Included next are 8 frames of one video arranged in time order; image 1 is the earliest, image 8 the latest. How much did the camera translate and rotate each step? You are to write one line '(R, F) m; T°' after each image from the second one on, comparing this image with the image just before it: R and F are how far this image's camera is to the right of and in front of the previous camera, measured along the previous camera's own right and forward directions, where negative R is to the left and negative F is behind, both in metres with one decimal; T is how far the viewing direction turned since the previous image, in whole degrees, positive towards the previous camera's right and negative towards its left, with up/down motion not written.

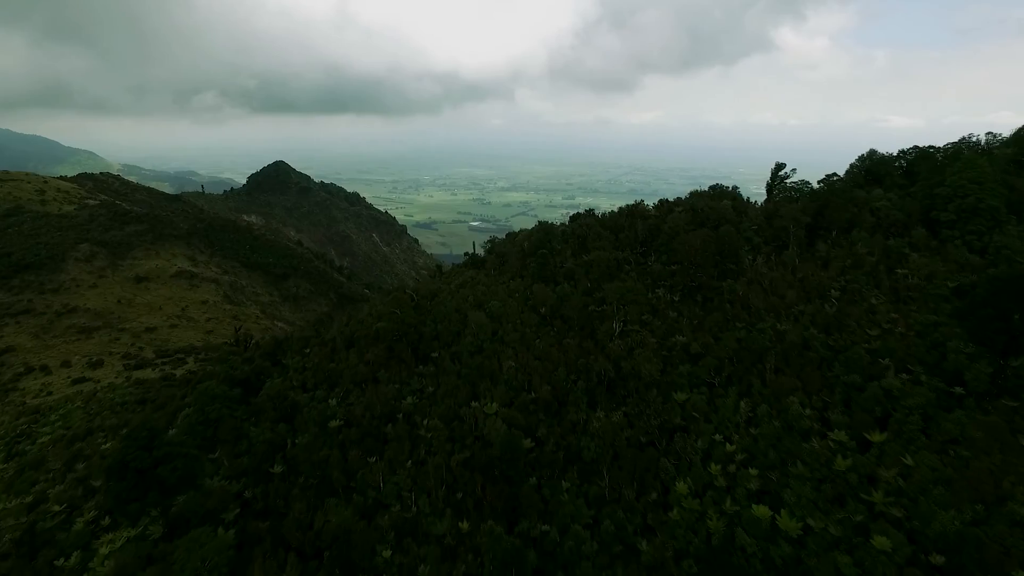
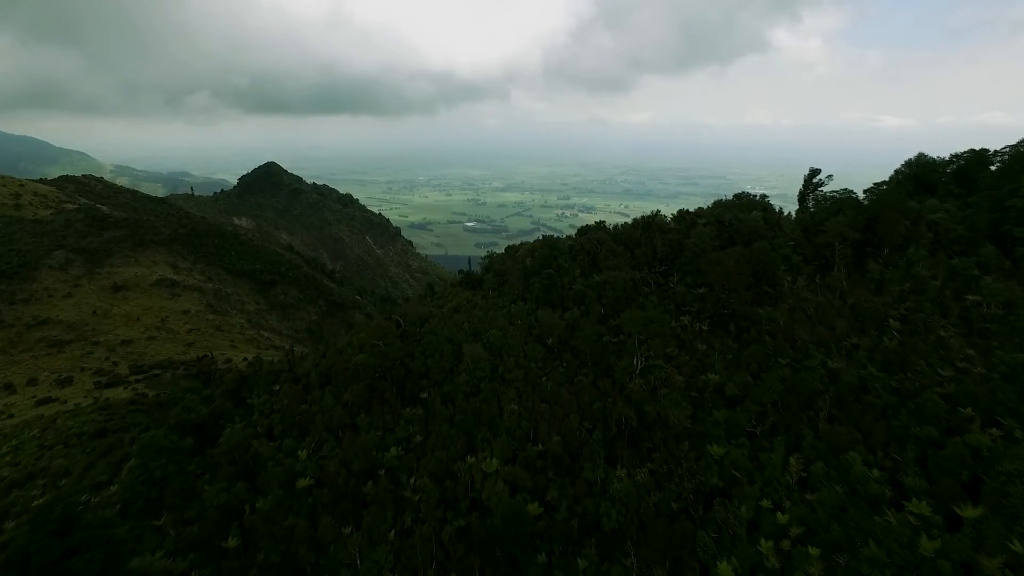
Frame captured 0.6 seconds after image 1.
(-0.1, +1.2) m; 0°
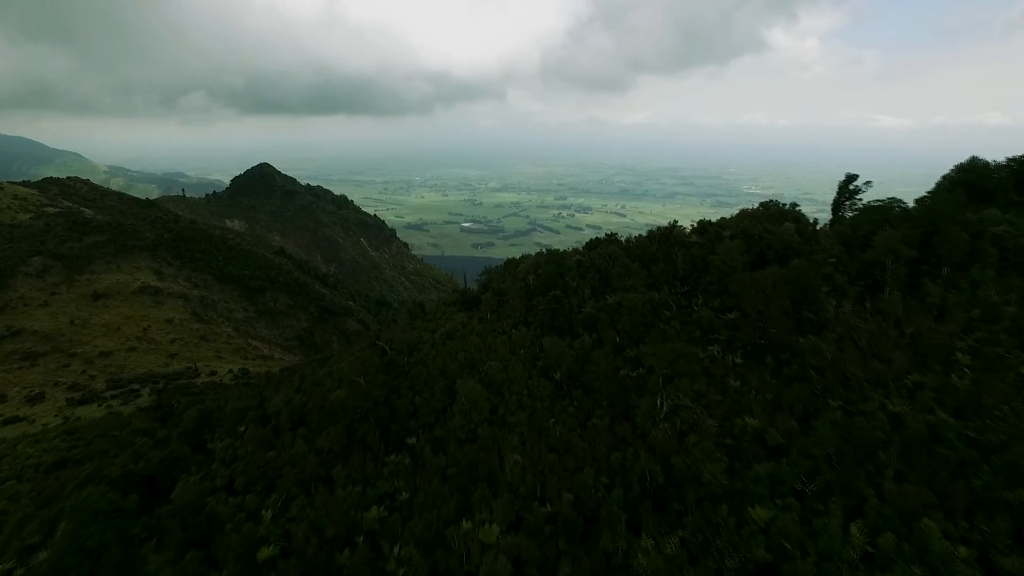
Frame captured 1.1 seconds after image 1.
(-0.1, +1.0) m; 0°
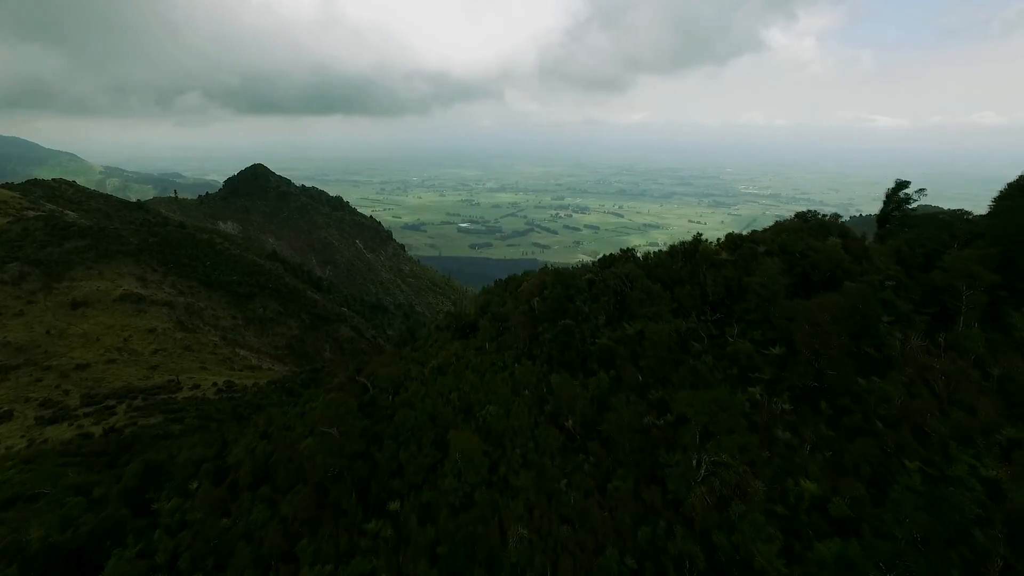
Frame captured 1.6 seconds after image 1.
(0.0, +1.1) m; 0°
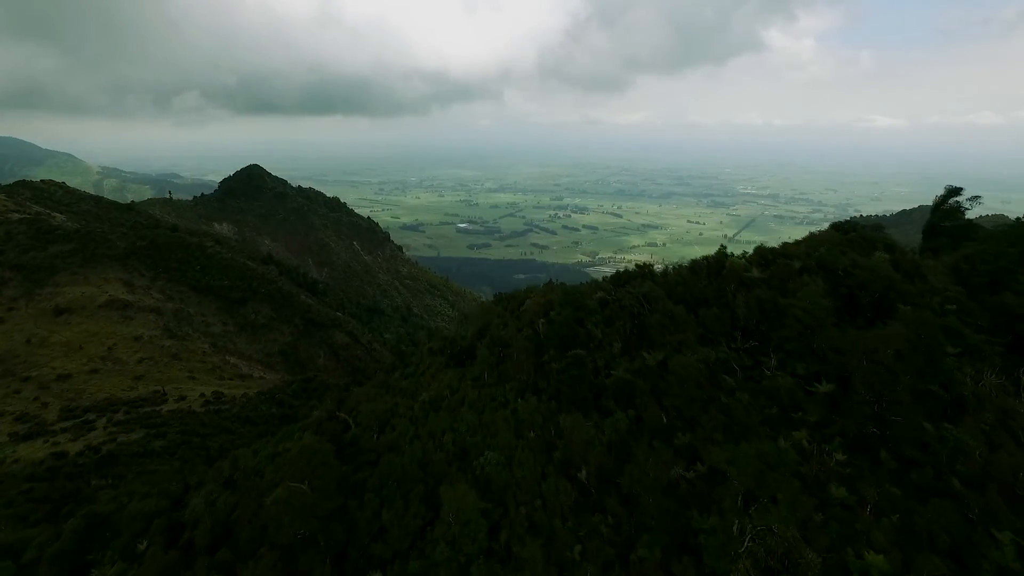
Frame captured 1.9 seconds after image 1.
(0.0, +0.8) m; 0°
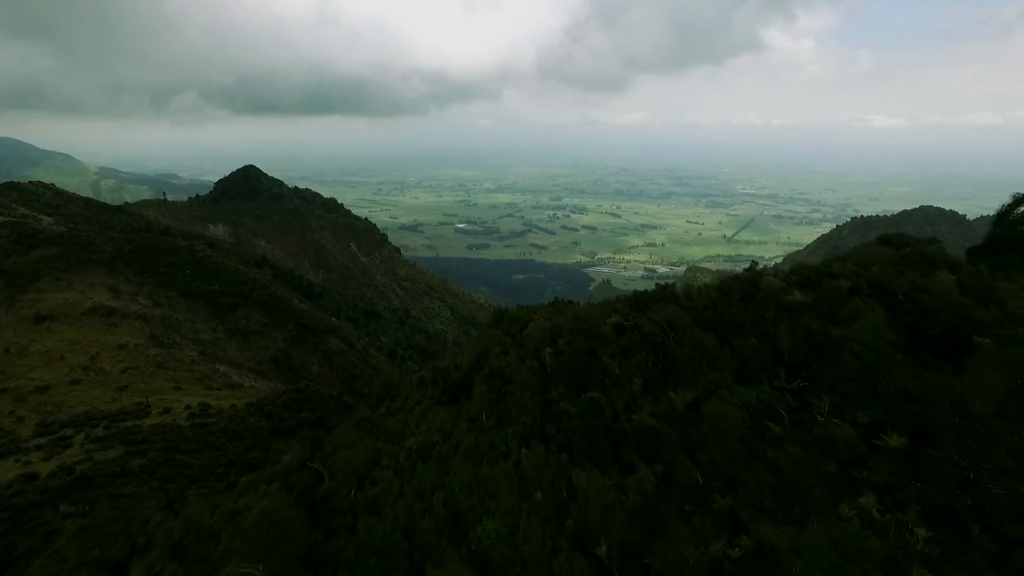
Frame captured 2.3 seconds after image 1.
(0.0, +0.9) m; 0°
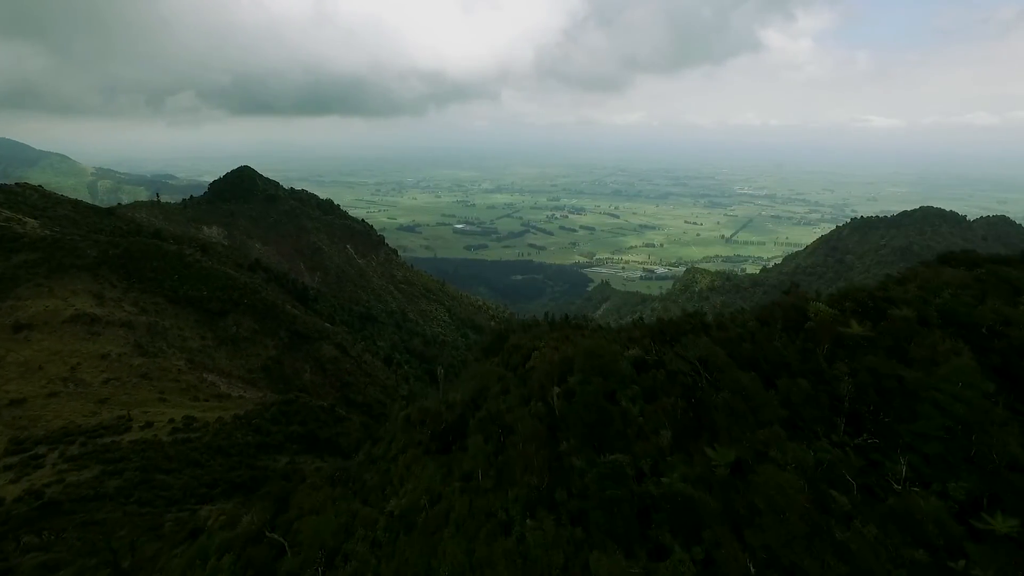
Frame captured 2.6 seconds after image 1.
(0.0, +0.8) m; 0°
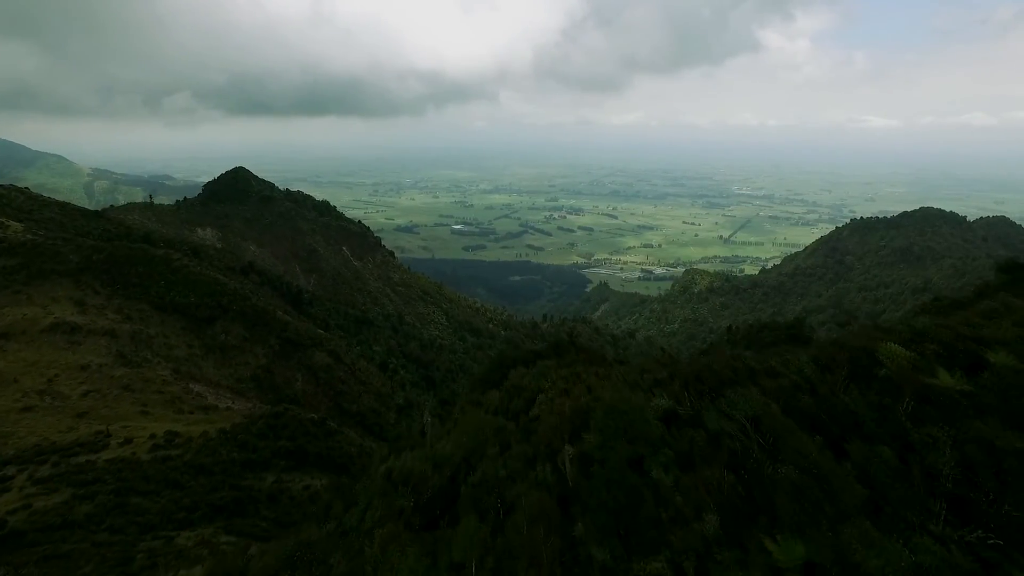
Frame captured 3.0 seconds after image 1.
(0.0, +0.9) m; 0°
